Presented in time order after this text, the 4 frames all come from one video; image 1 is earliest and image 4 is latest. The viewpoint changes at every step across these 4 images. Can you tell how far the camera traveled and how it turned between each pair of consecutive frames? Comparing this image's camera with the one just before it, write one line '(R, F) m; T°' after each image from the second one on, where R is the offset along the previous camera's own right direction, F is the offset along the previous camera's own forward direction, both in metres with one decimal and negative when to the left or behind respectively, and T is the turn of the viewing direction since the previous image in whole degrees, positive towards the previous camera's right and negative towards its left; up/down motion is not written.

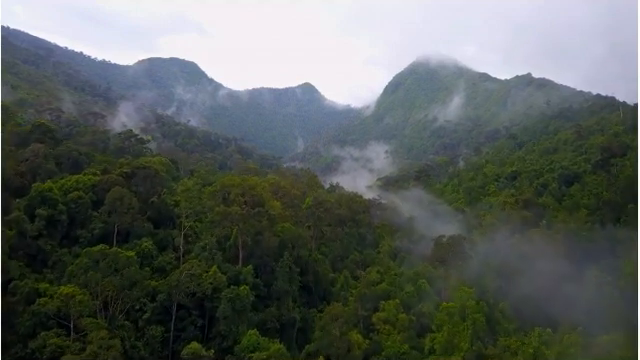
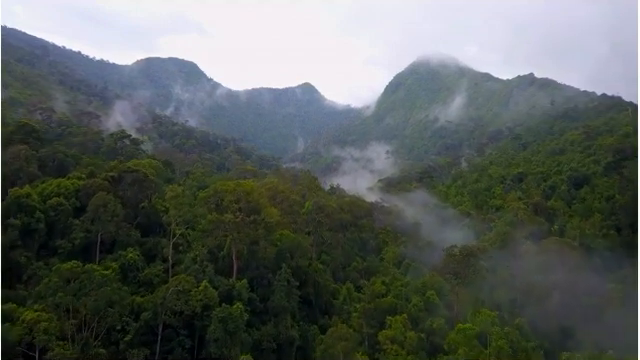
(0.0, +1.8) m; 0°
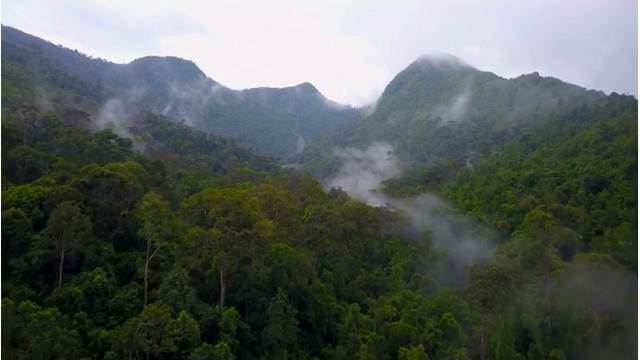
(-0.1, +3.1) m; 0°
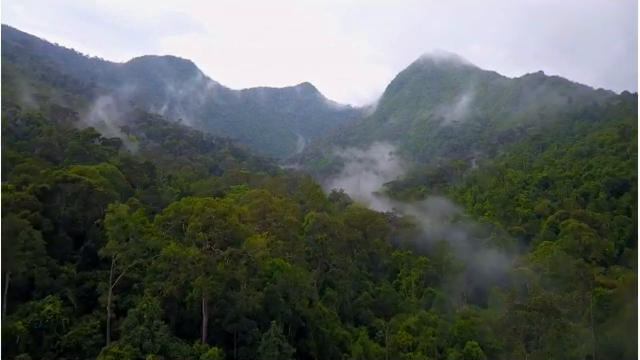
(-0.1, +3.3) m; 0°
